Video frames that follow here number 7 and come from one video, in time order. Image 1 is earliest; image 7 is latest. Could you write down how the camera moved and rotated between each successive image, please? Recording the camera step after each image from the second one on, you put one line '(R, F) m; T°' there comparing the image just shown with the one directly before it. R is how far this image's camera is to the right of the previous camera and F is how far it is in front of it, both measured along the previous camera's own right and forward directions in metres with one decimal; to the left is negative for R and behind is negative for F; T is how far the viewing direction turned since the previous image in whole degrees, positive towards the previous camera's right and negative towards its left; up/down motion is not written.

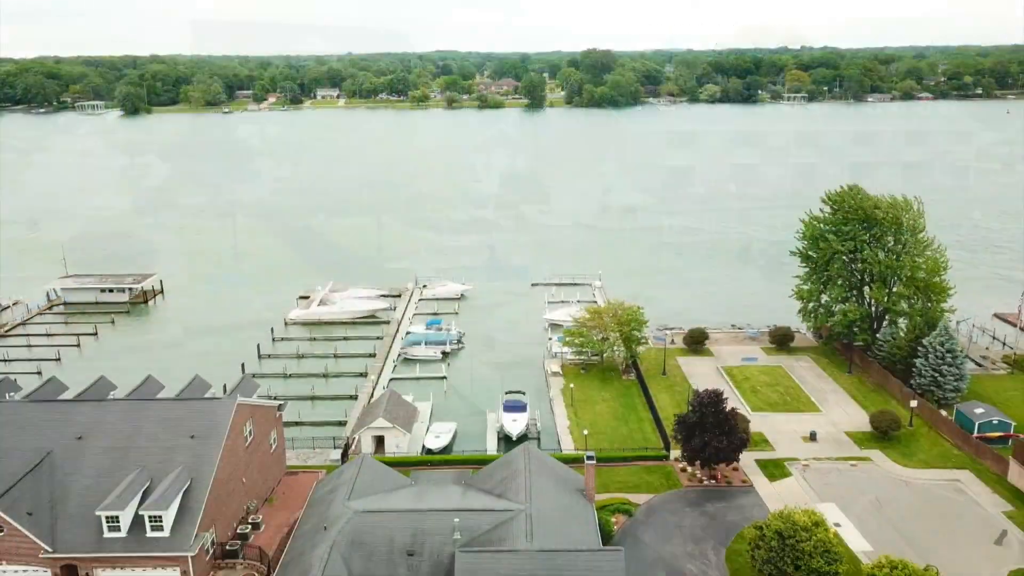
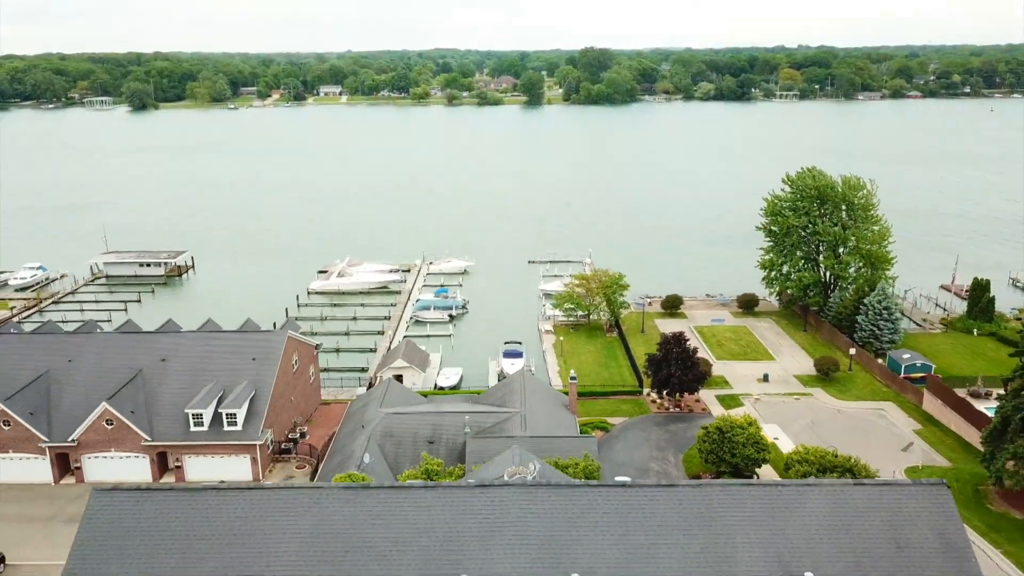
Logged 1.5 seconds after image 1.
(0.0, -8.0) m; 0°
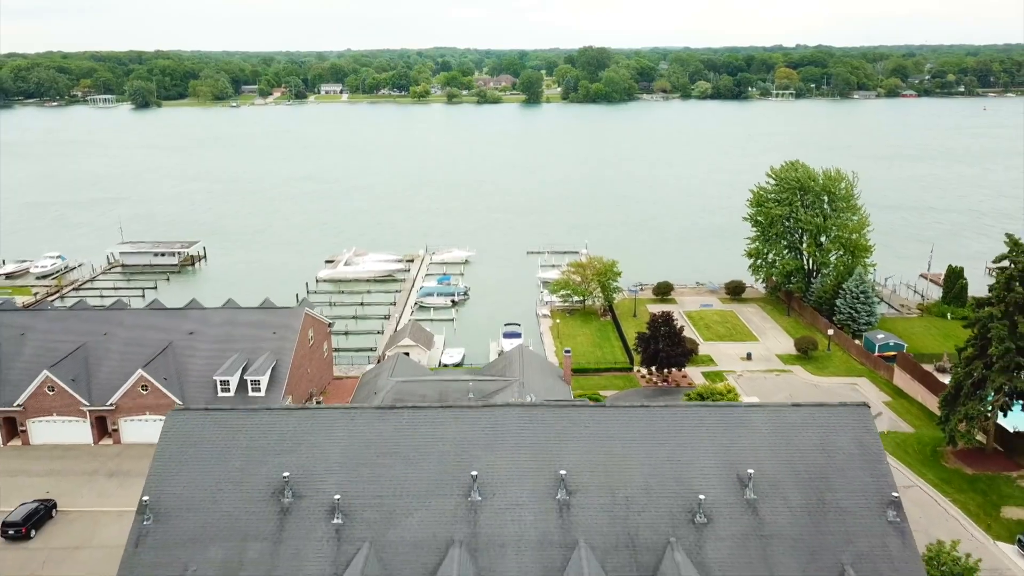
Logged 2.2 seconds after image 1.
(0.0, -3.6) m; 0°
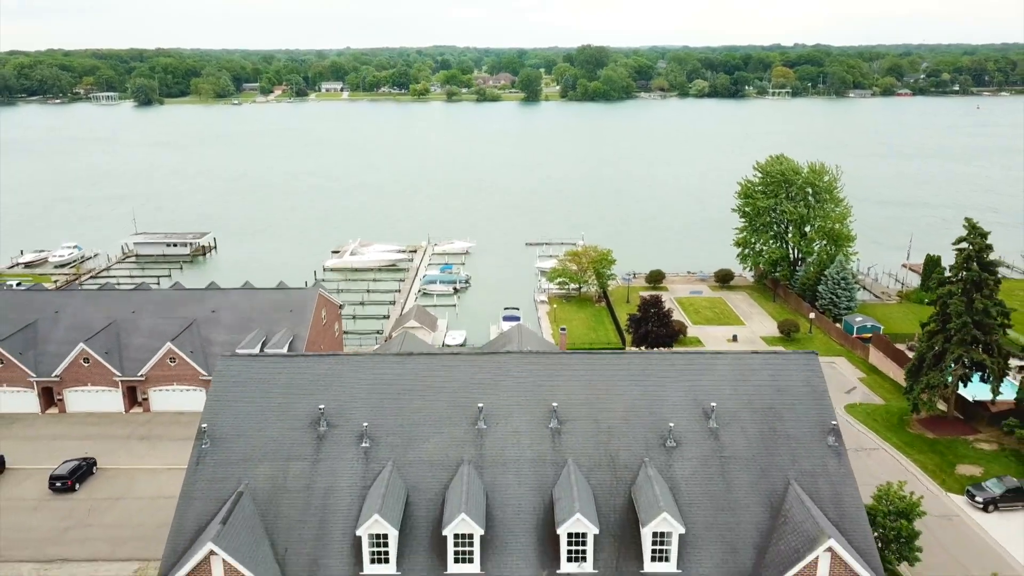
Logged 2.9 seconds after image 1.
(0.0, -3.4) m; 0°
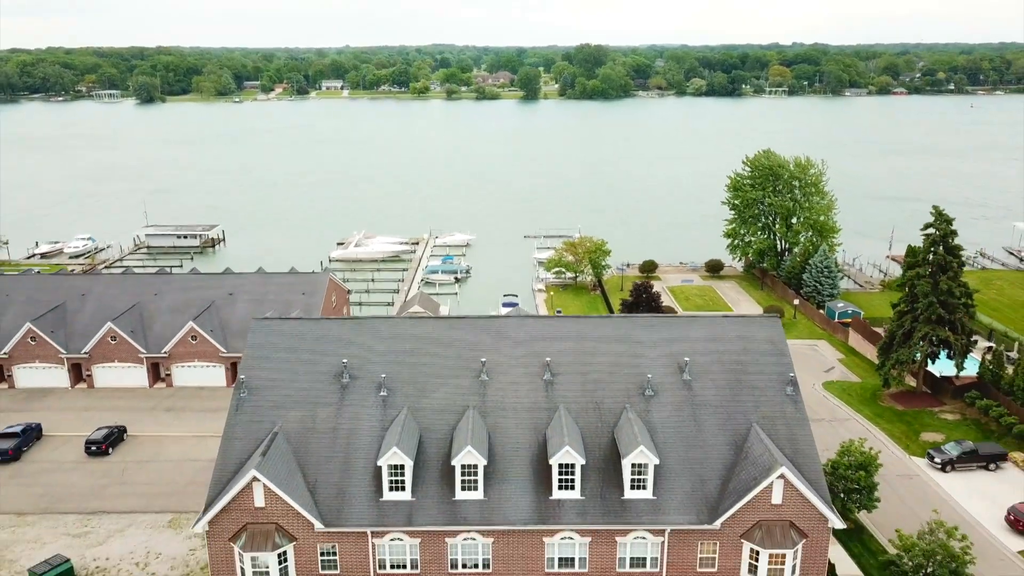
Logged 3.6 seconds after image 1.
(0.0, -3.1) m; 0°
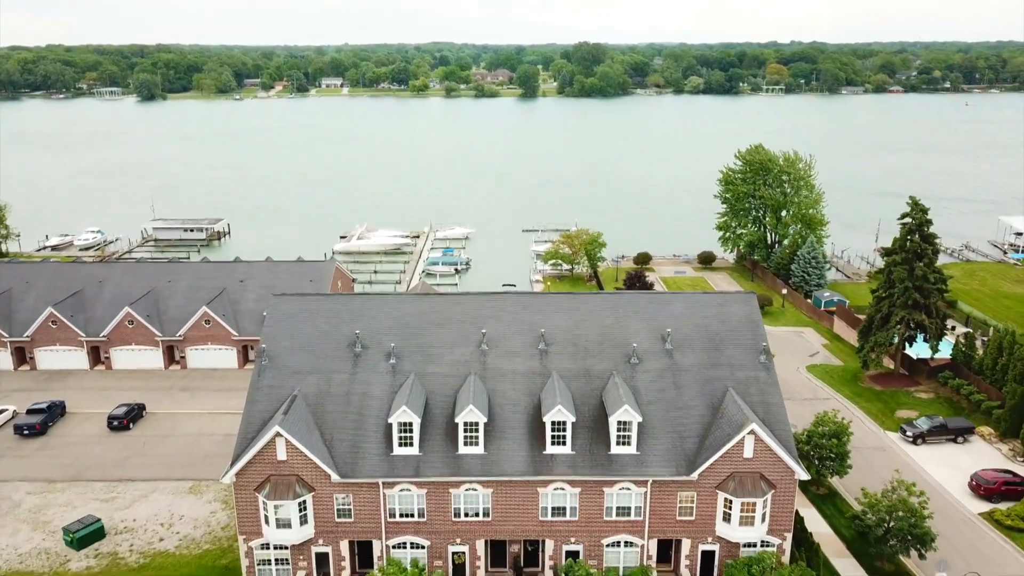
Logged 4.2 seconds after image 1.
(0.0, -2.4) m; 0°
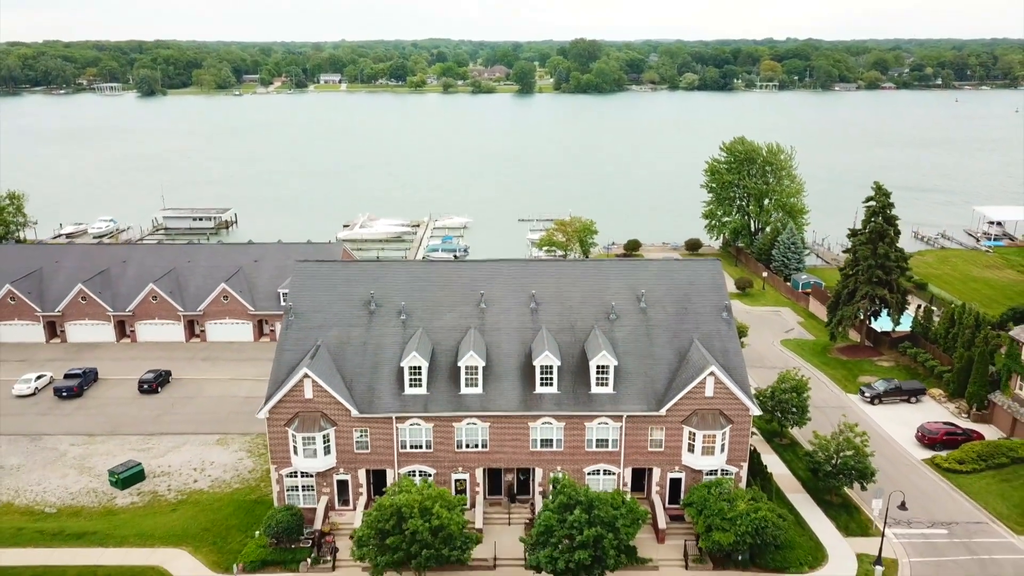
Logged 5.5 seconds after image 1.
(+0.1, -4.0) m; 0°
